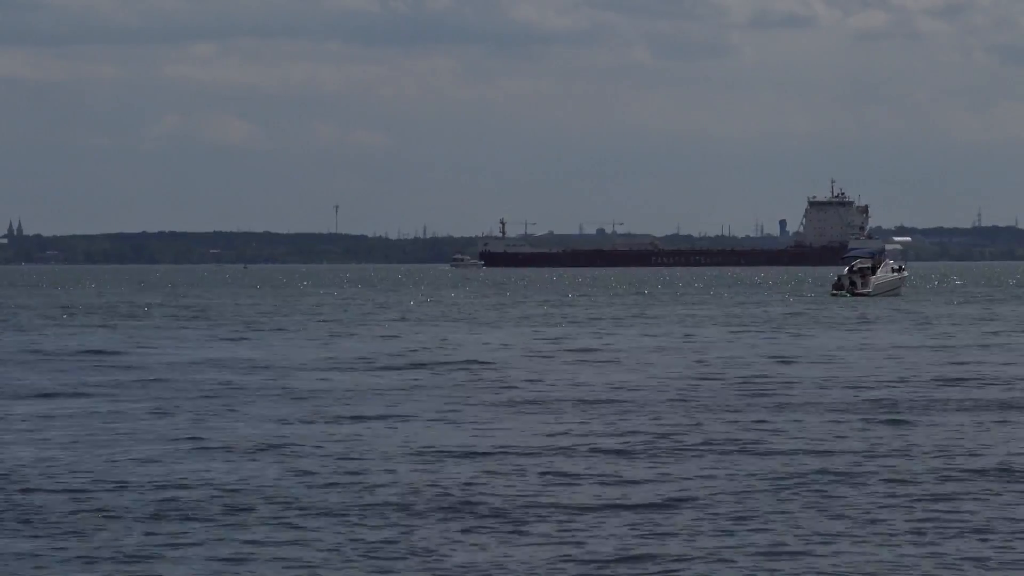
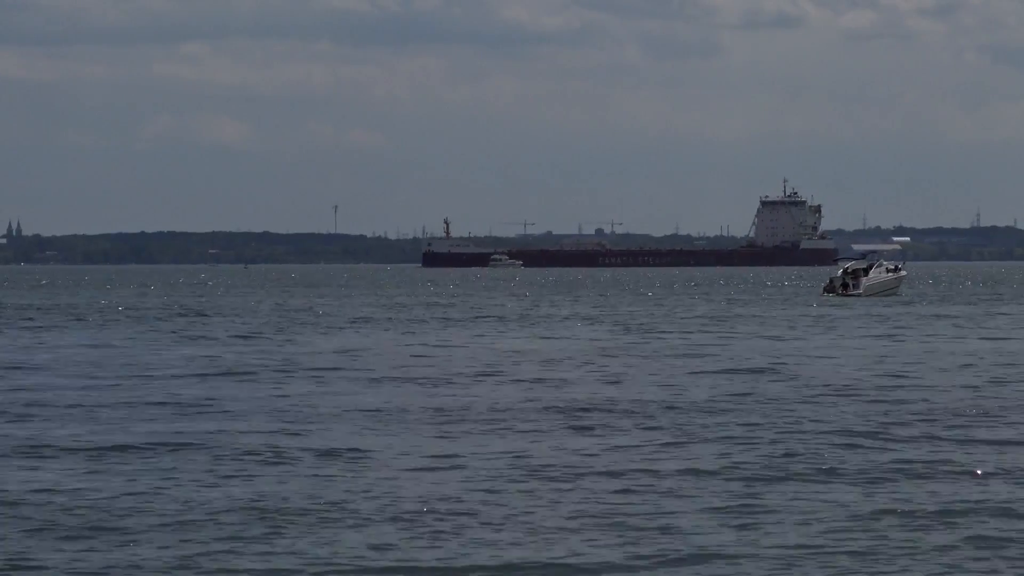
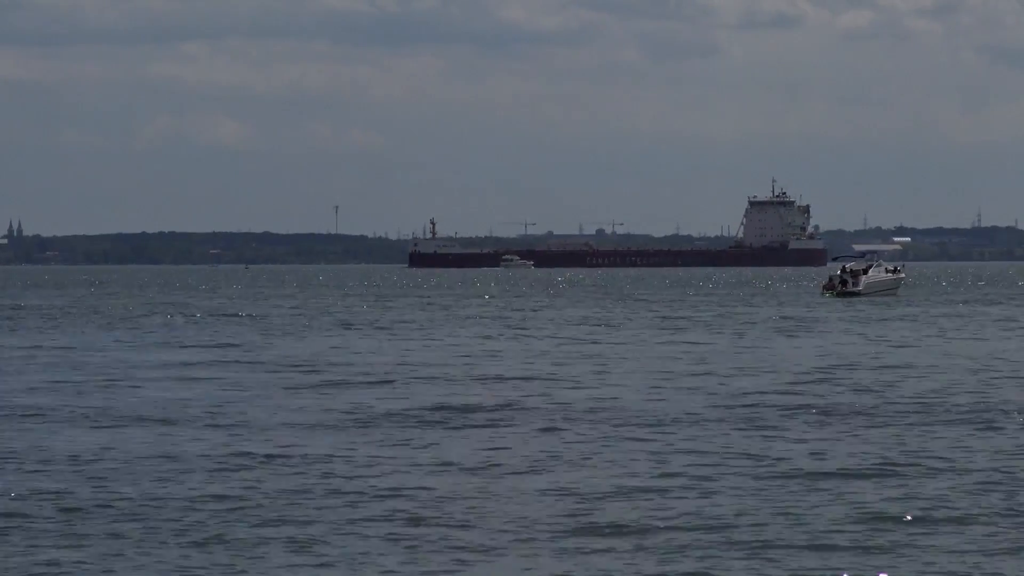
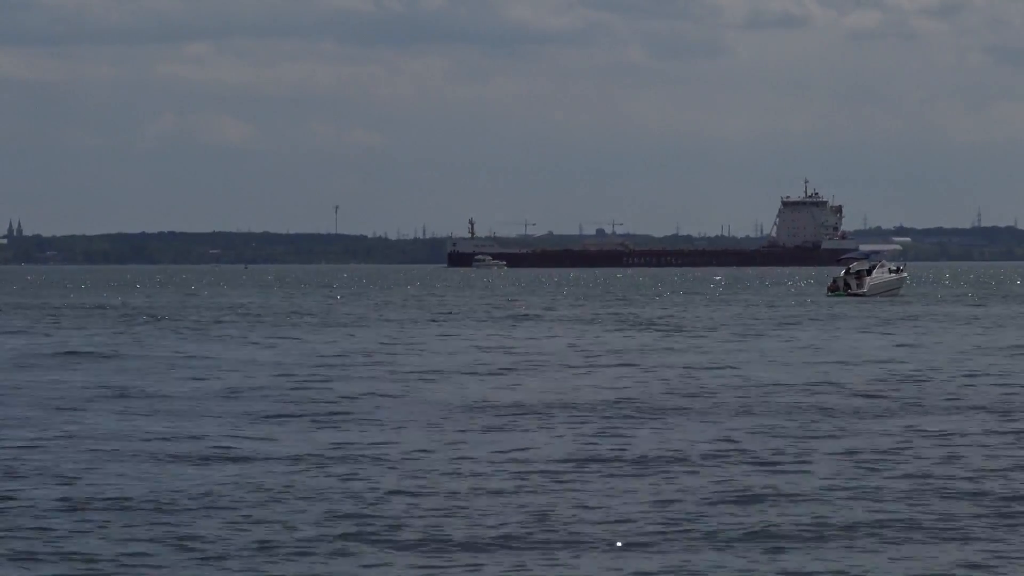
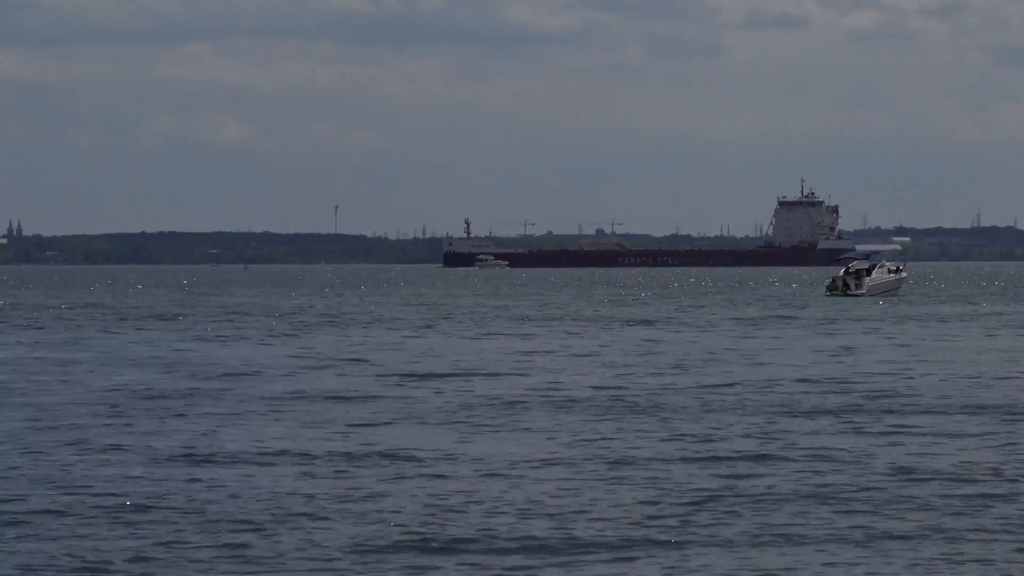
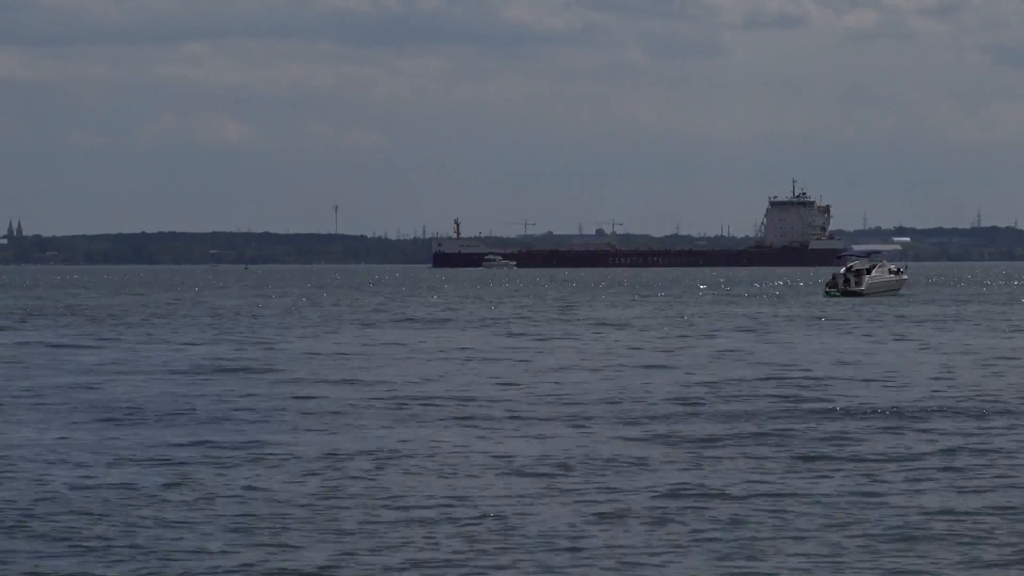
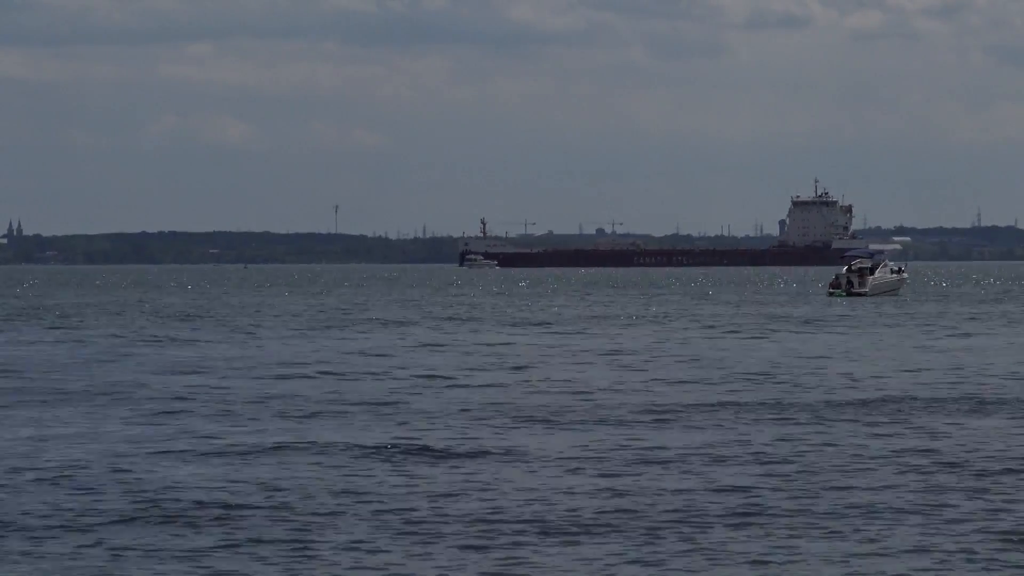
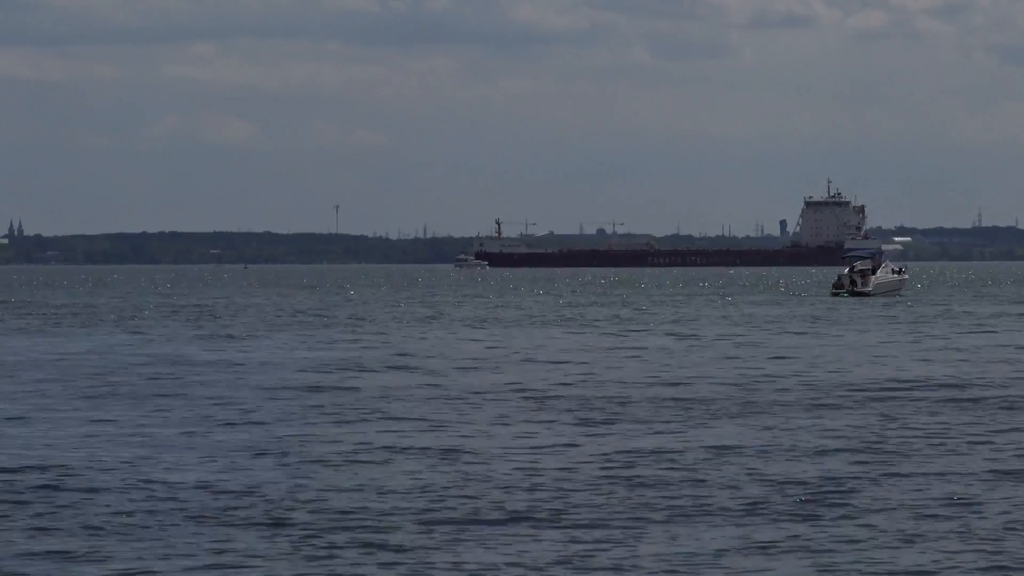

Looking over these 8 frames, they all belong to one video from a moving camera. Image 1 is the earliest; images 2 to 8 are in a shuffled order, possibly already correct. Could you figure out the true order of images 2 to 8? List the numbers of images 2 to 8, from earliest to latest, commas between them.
8, 7, 4, 5, 6, 2, 3
